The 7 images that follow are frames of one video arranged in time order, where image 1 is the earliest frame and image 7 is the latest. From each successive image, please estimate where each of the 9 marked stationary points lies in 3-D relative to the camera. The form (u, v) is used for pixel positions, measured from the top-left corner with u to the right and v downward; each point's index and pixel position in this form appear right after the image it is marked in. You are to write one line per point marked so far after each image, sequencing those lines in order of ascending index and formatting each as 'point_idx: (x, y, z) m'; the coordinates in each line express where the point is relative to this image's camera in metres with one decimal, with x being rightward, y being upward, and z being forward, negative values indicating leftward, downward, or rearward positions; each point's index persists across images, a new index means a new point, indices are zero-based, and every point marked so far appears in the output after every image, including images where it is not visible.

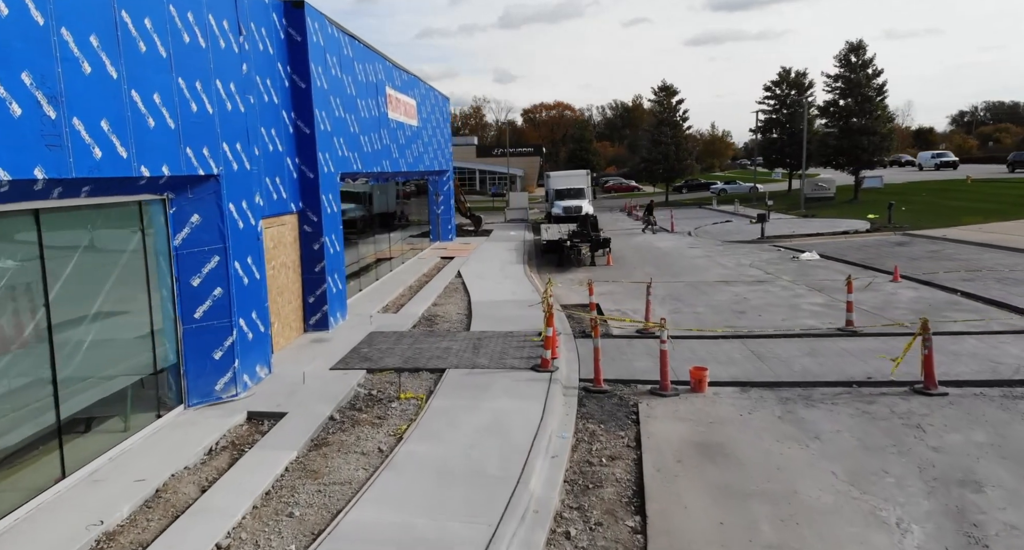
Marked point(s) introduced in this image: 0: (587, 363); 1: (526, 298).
0: (+1.2, -1.4, +11.1) m
1: (+0.3, -0.5, +16.4) m
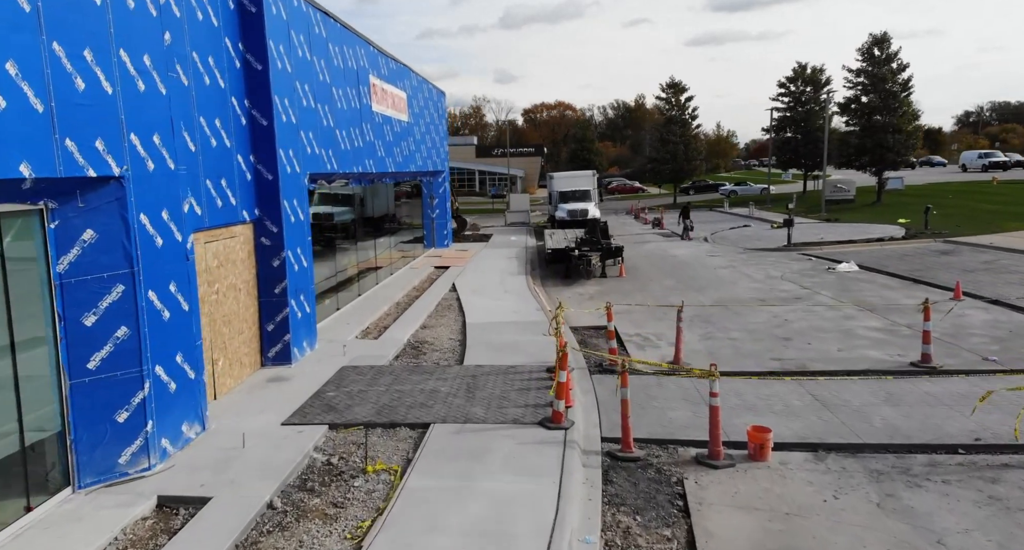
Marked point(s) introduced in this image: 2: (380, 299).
0: (+1.2, -1.7, +8.8) m
1: (+0.4, -0.8, +14.0) m
2: (-3.0, -0.5, +16.4) m
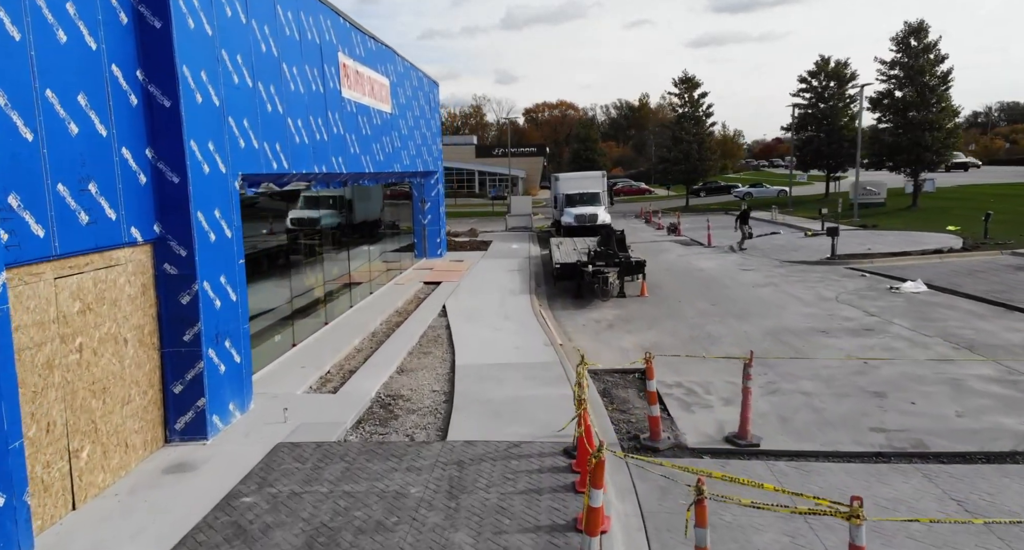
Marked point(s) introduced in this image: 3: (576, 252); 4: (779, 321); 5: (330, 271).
0: (+1.2, -2.1, +5.7) m
1: (+0.4, -1.3, +11.0) m
2: (-3.0, -1.0, +13.3) m
3: (+1.7, +0.5, +18.4) m
4: (+5.0, -0.9, +13.4) m
5: (-3.7, +0.1, +14.7) m
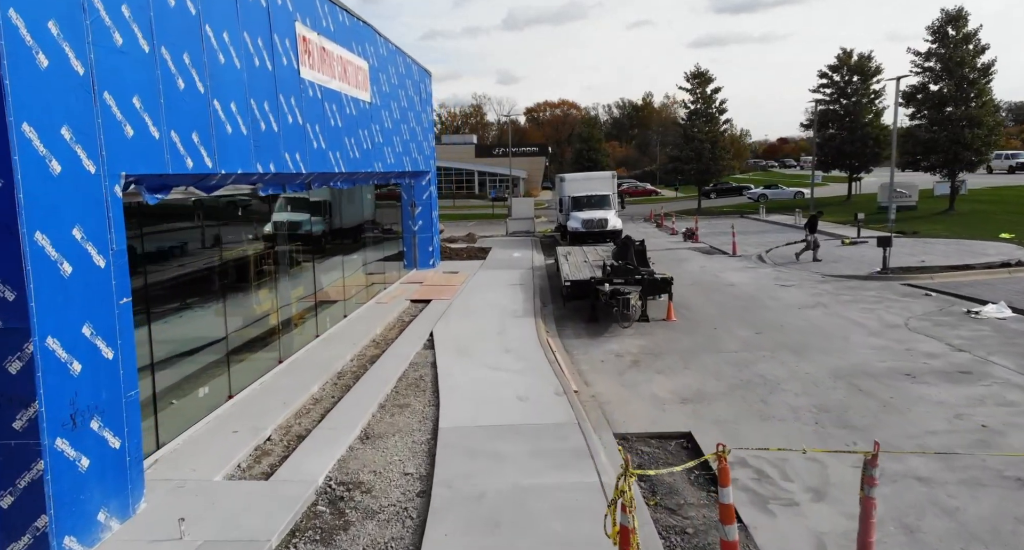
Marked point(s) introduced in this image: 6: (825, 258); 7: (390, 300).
0: (+1.2, -2.5, +3.1) m
1: (+0.4, -1.7, +8.4) m
2: (-2.9, -1.4, +10.7) m
3: (+1.7, +0.2, +15.7) m
4: (+5.0, -1.3, +10.8) m
5: (-3.7, -0.3, +12.1) m
6: (+8.5, +0.5, +19.5) m
7: (-2.7, -0.6, +15.8) m
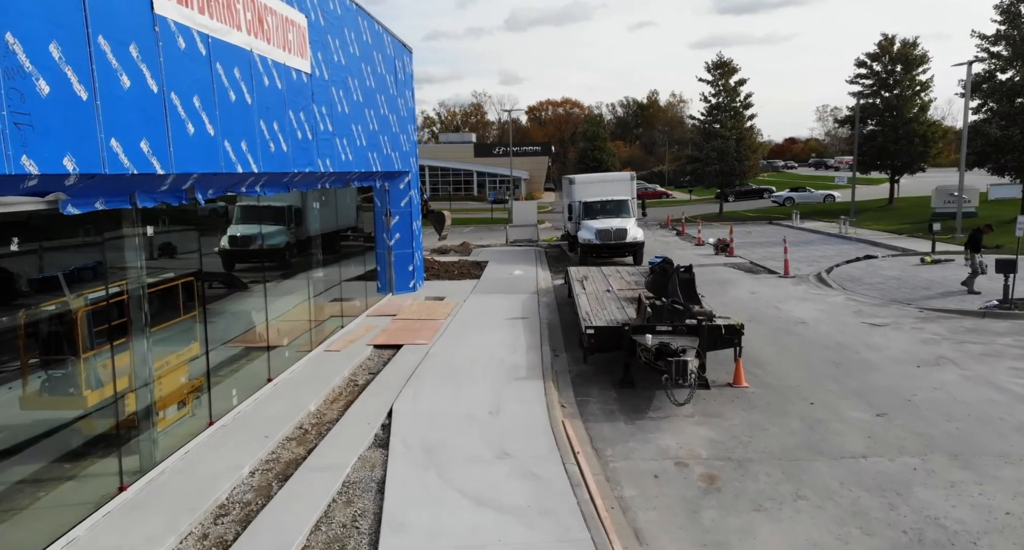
0: (+1.2, -3.1, -1.1) m
1: (+0.4, -2.3, +4.2) m
2: (-3.0, -2.0, +6.5) m
3: (+1.7, -0.5, +11.5) m
4: (+5.0, -1.9, +6.6) m
5: (-3.7, -0.9, +7.9) m
6: (+8.5, -0.2, +15.3) m
7: (-2.7, -1.2, +11.6) m
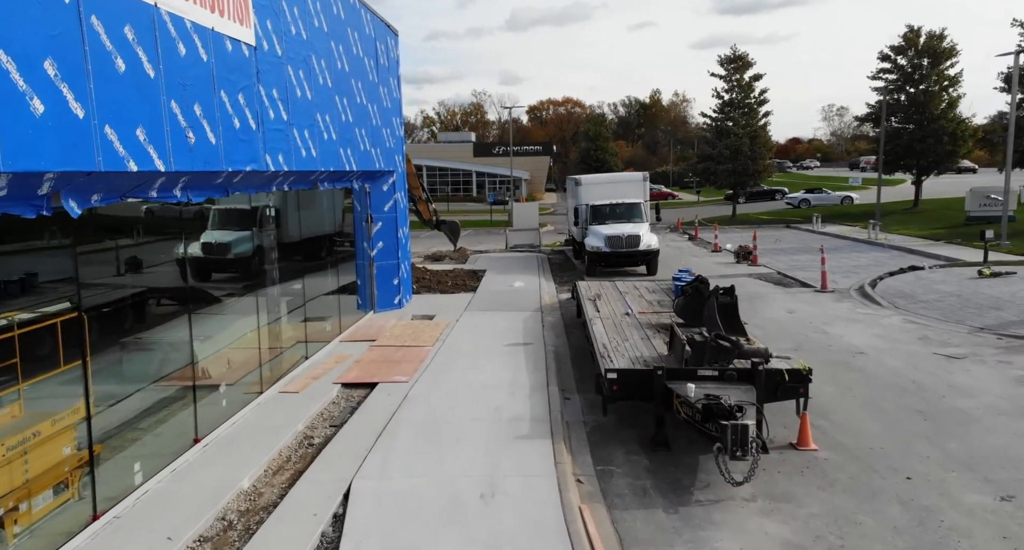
0: (+1.2, -3.4, -3.2) m
1: (+0.4, -2.6, +2.1) m
2: (-3.0, -2.3, +4.4) m
3: (+1.7, -0.8, +9.4) m
4: (+5.0, -2.2, +4.5) m
5: (-3.7, -1.2, +5.8) m
6: (+8.5, -0.5, +13.1) m
7: (-2.7, -1.5, +9.5) m
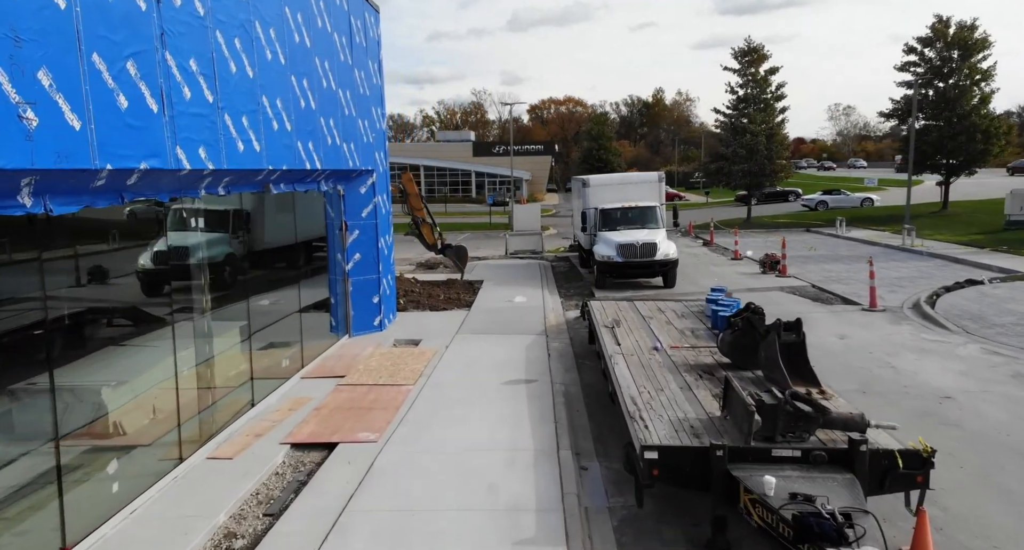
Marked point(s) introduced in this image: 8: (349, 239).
0: (+1.2, -3.7, -5.3) m
1: (+0.4, -2.8, -0.1) m
2: (-3.0, -2.5, +2.3) m
3: (+1.7, -1.0, +7.3) m
4: (+5.0, -2.5, +2.3) m
5: (-3.7, -1.5, +3.7) m
6: (+8.5, -0.8, +11.0) m
7: (-2.7, -1.8, +7.4) m
8: (-2.8, +0.6, +12.3) m
